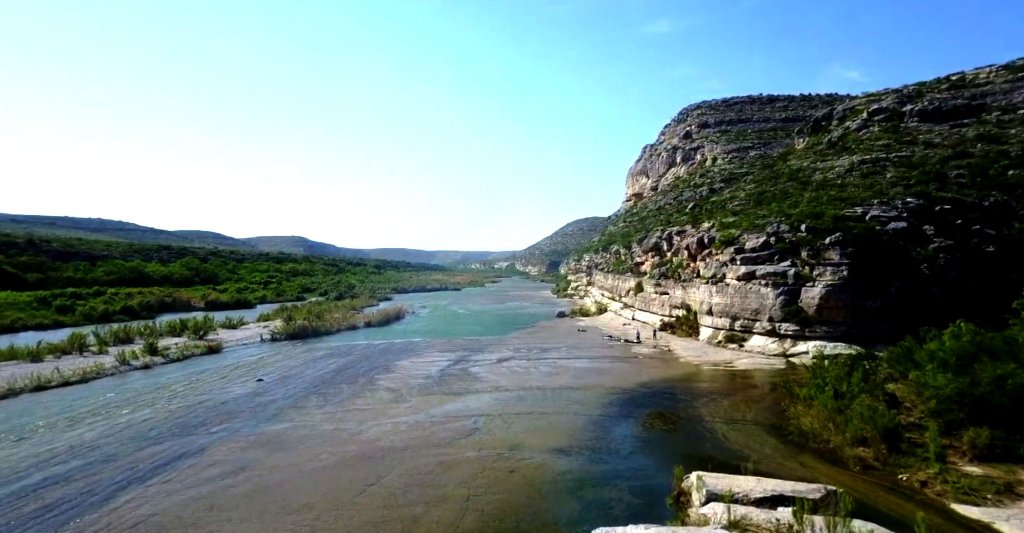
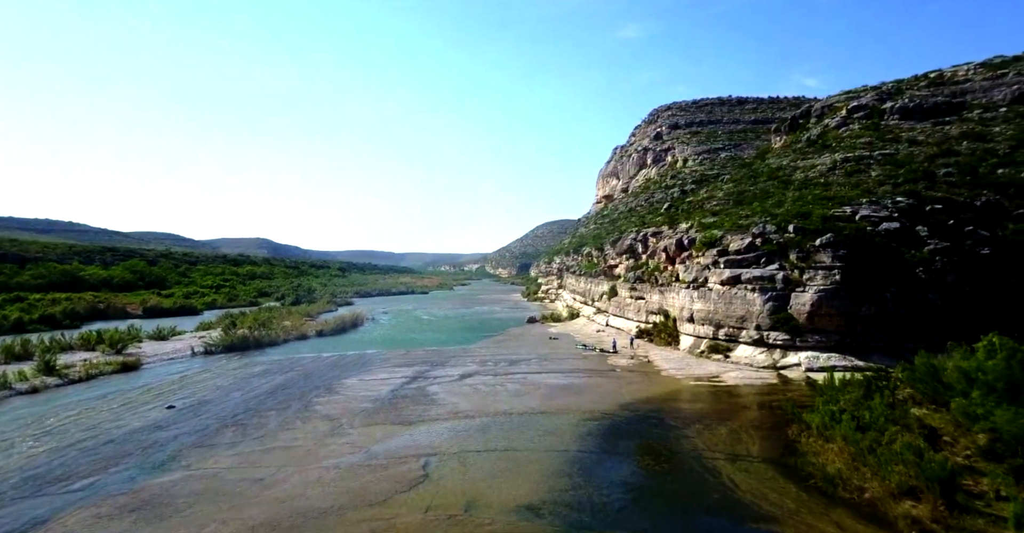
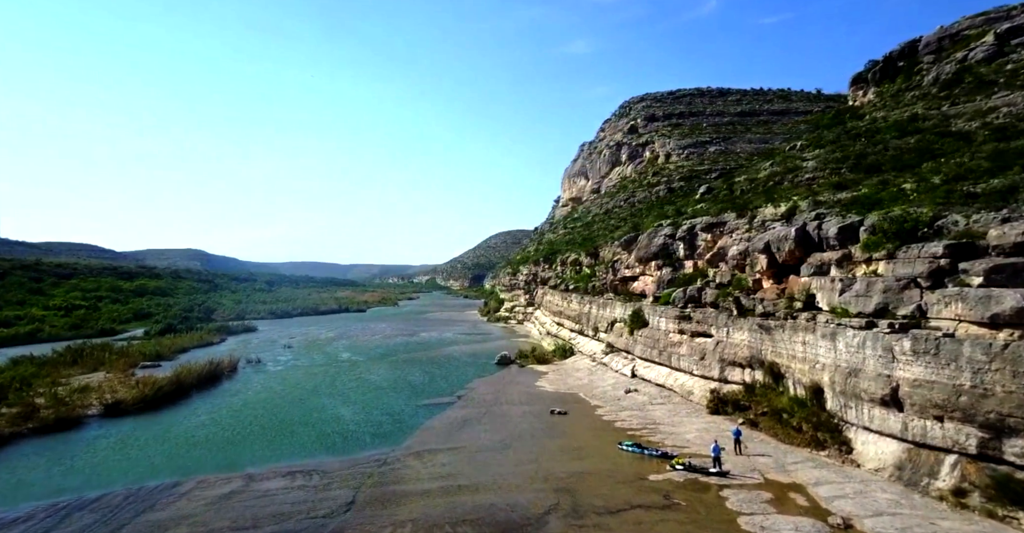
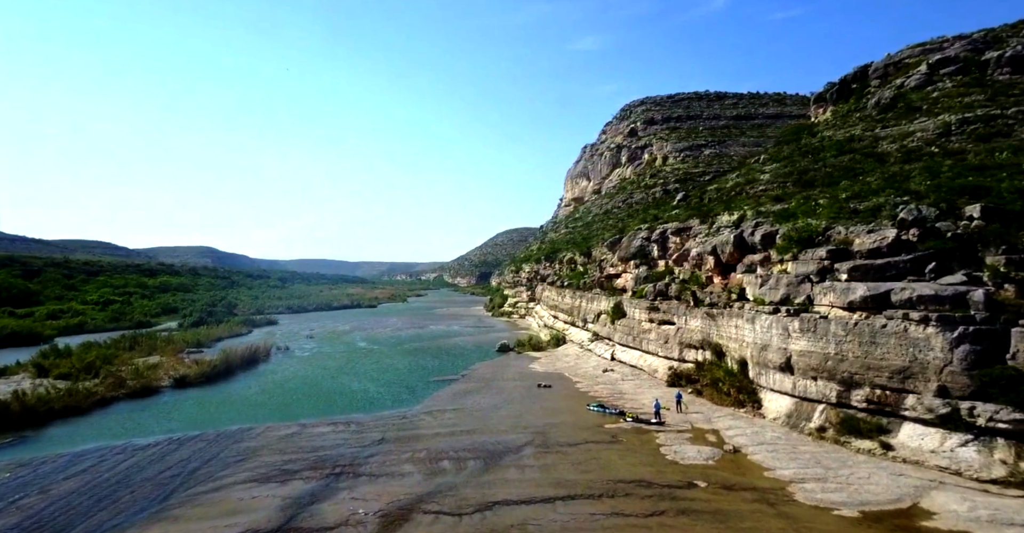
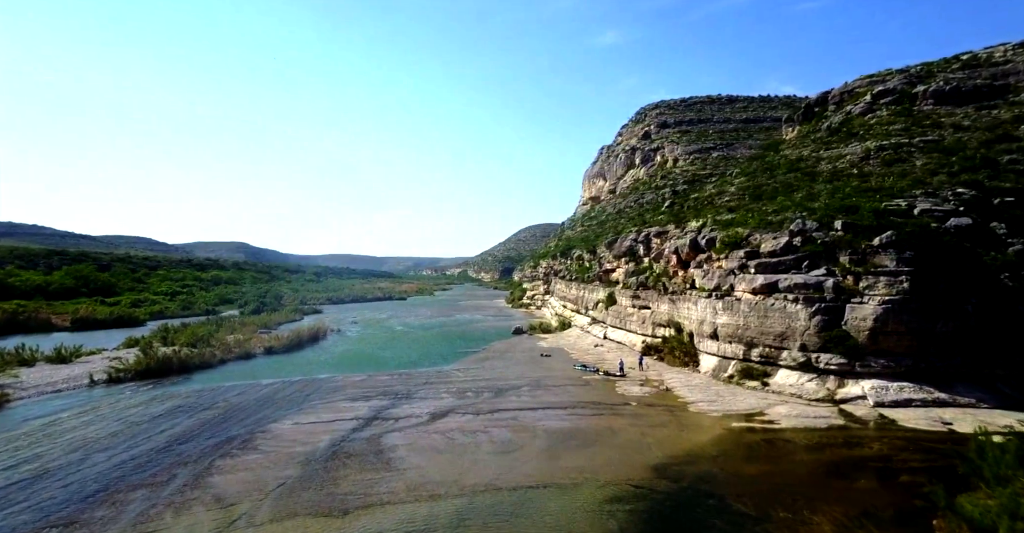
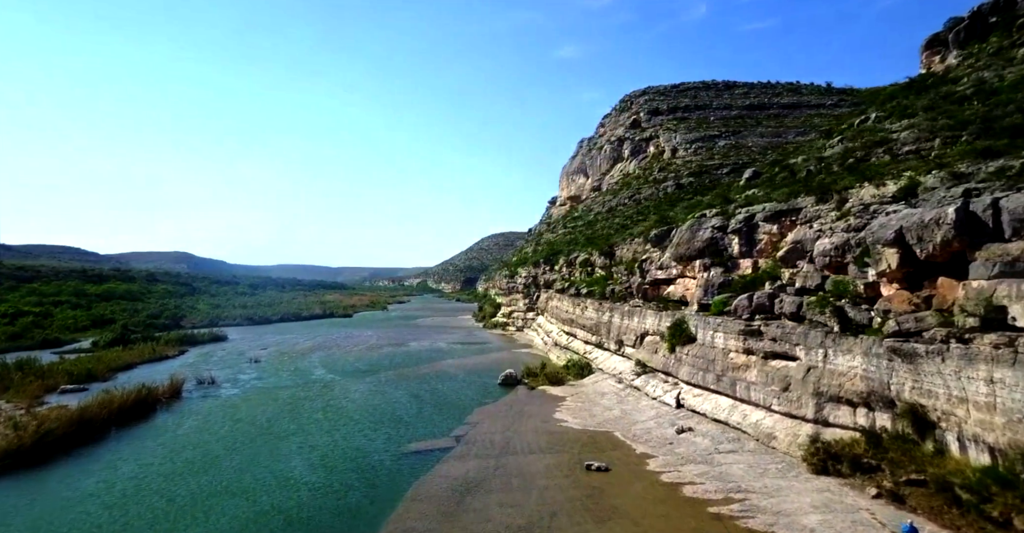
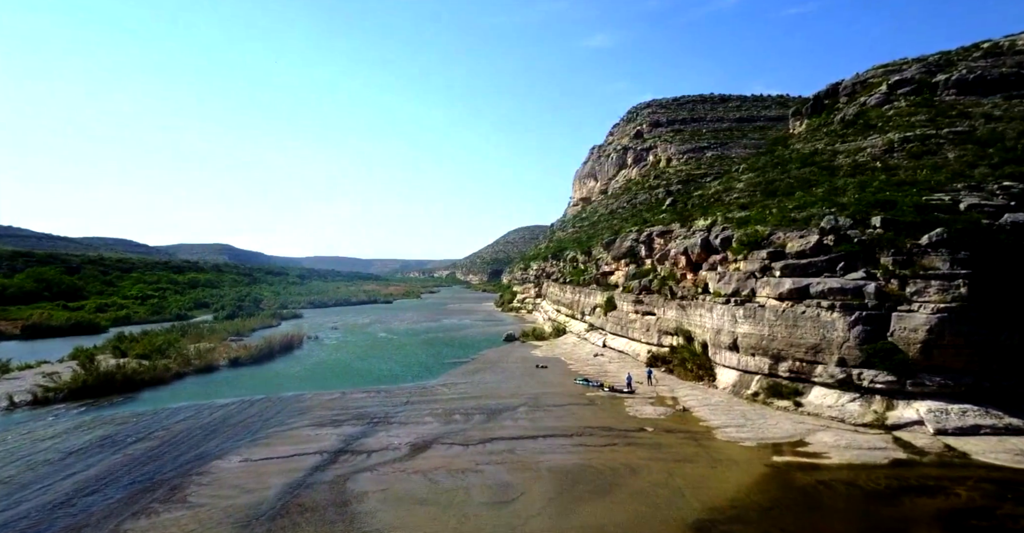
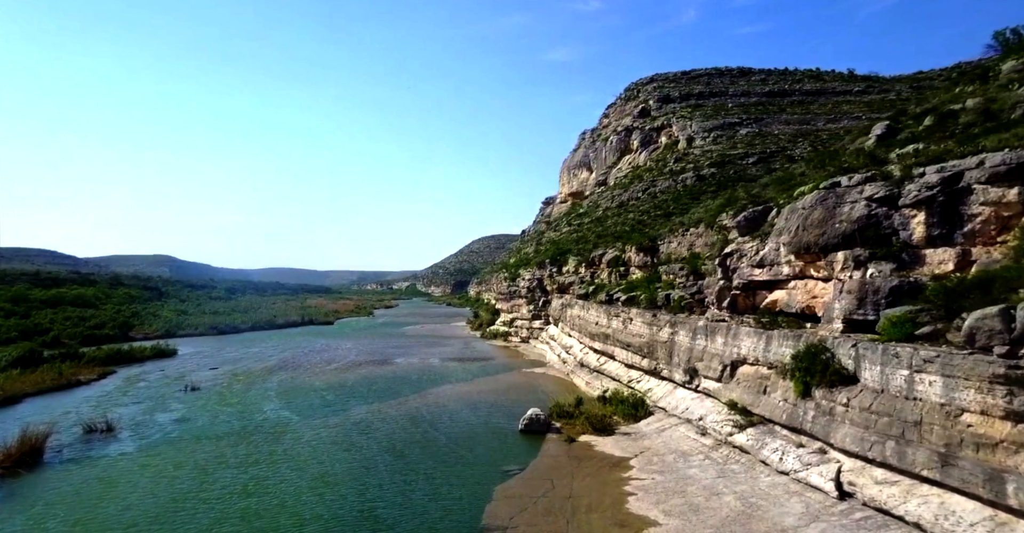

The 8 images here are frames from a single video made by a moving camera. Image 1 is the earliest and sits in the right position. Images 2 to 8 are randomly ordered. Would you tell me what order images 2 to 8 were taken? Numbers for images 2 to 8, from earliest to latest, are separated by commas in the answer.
2, 5, 7, 4, 3, 6, 8
